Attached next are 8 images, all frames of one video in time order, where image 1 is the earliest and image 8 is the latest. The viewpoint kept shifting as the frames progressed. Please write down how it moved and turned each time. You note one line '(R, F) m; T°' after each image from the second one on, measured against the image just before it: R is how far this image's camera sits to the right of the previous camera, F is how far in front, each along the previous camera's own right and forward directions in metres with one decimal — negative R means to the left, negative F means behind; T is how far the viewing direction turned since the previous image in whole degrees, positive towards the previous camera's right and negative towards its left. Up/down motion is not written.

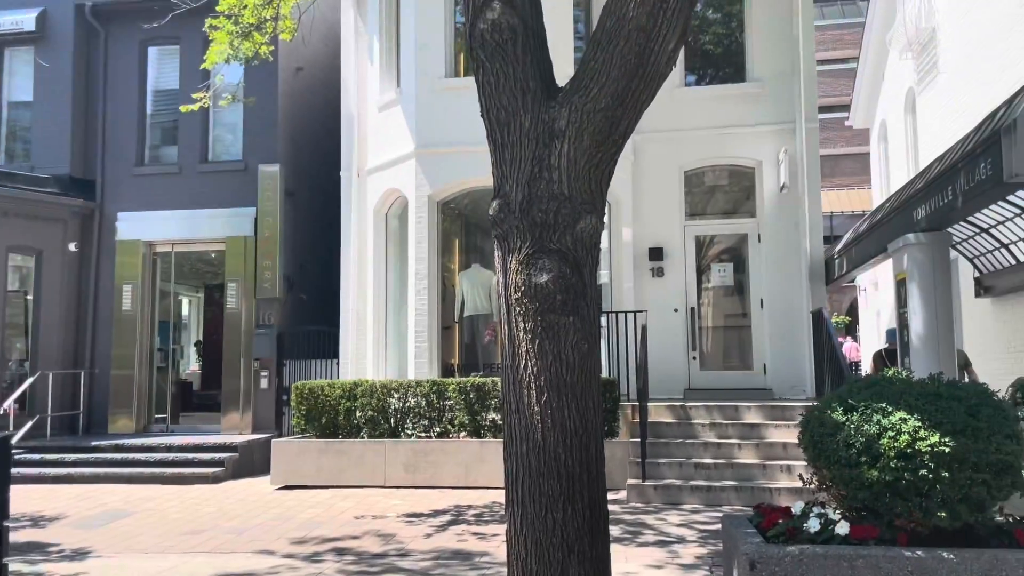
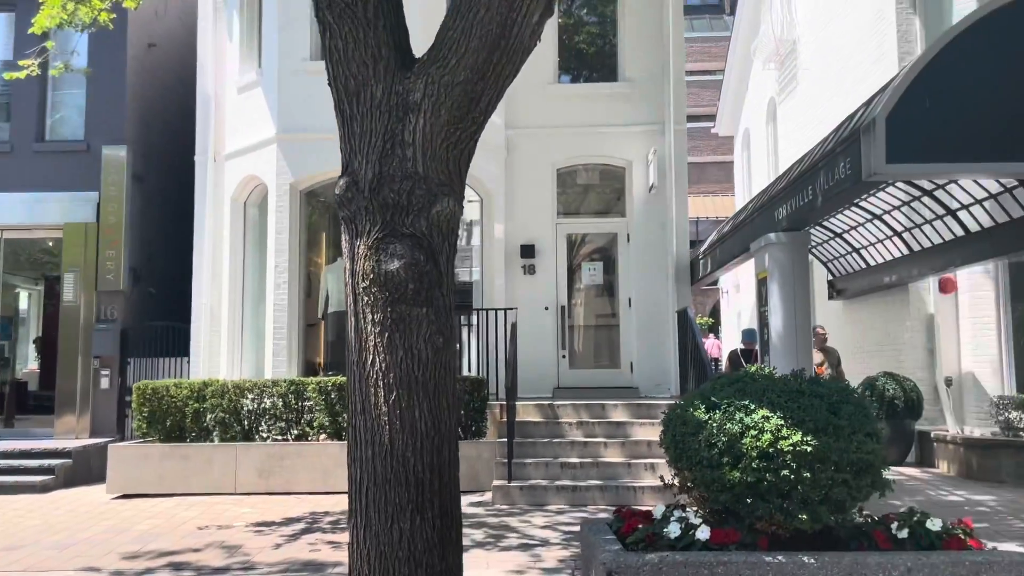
(+0.1, +0.3) m; +8°
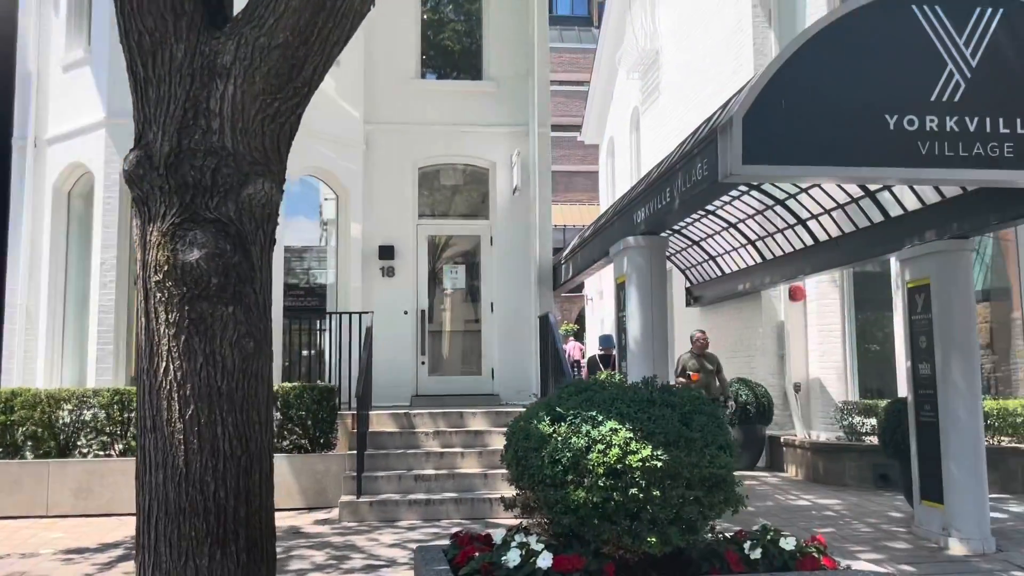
(+0.2, +0.4) m; +9°
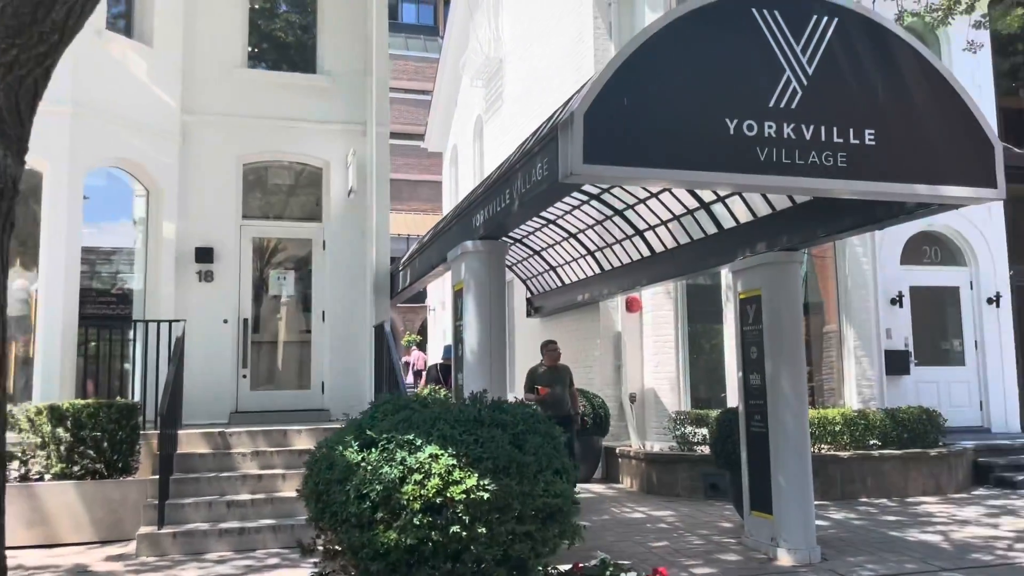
(+0.1, +0.5) m; +11°
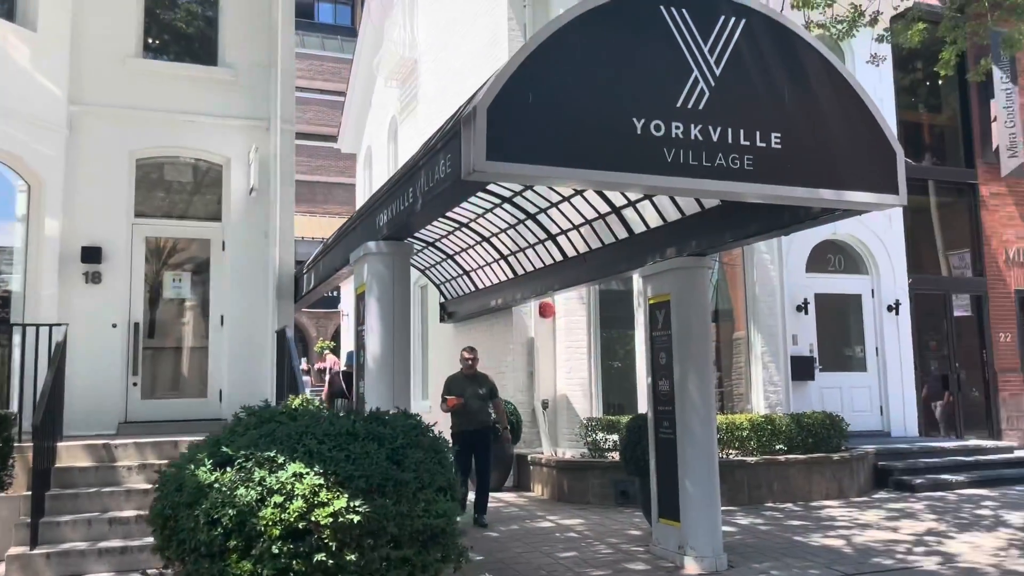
(+0.1, +0.2) m; +5°
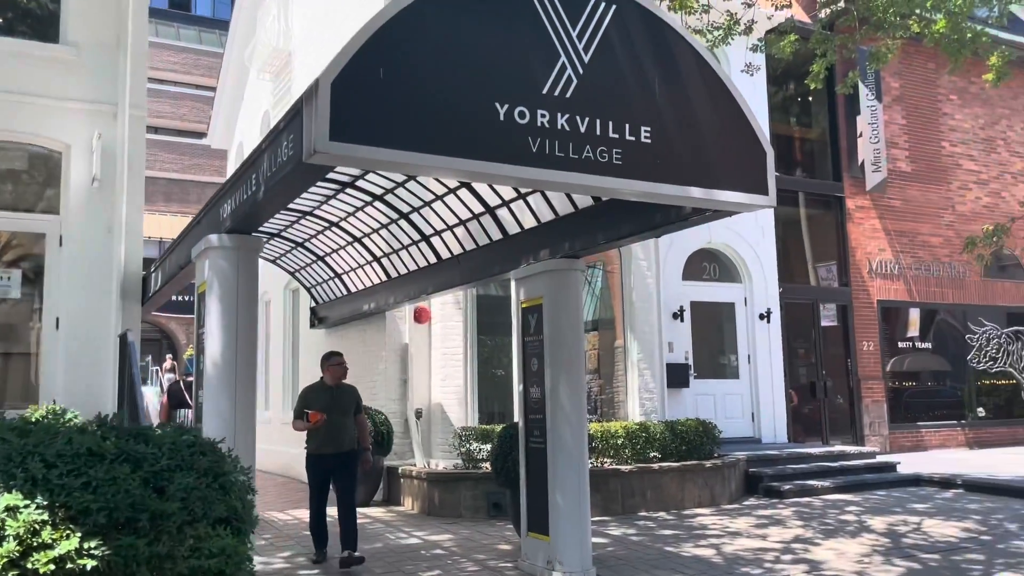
(+0.2, +0.4) m; +8°
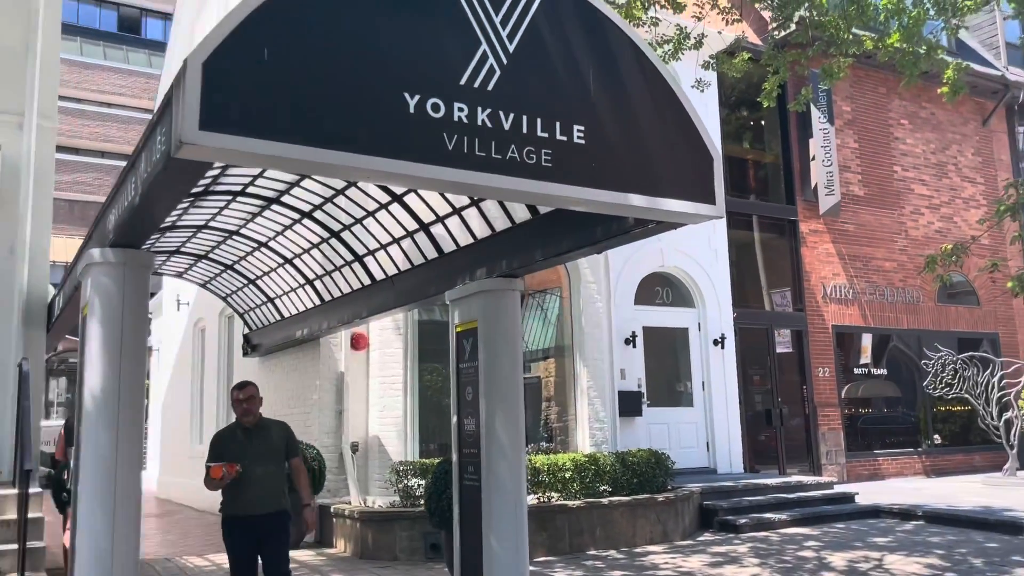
(+0.2, +0.6) m; +3°
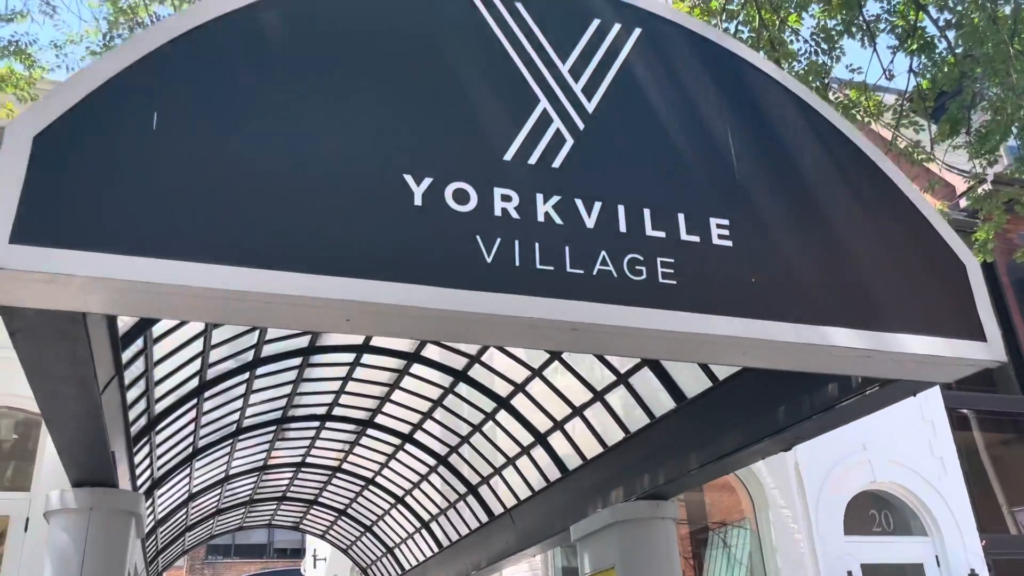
(+0.2, +1.9) m; -11°
